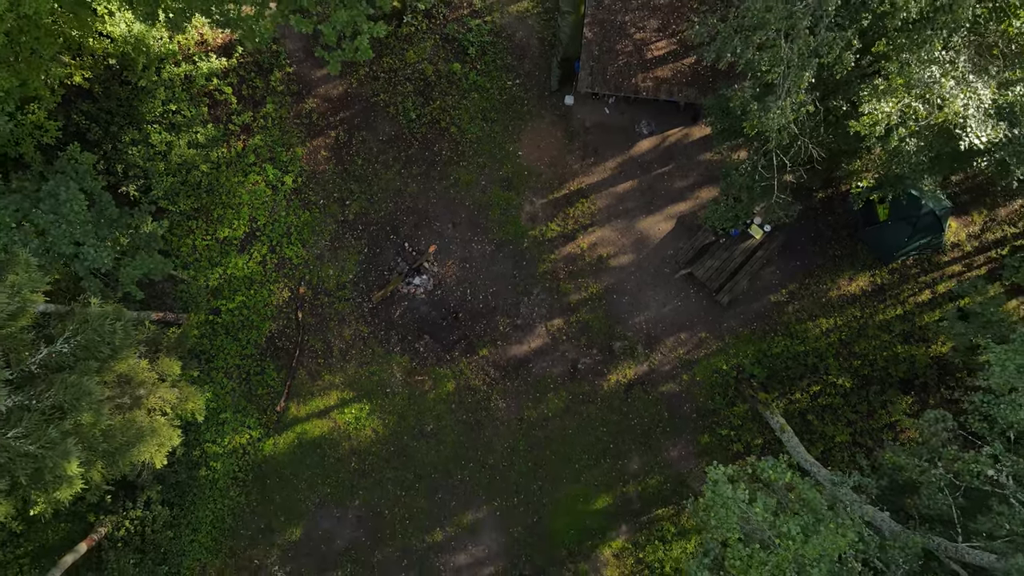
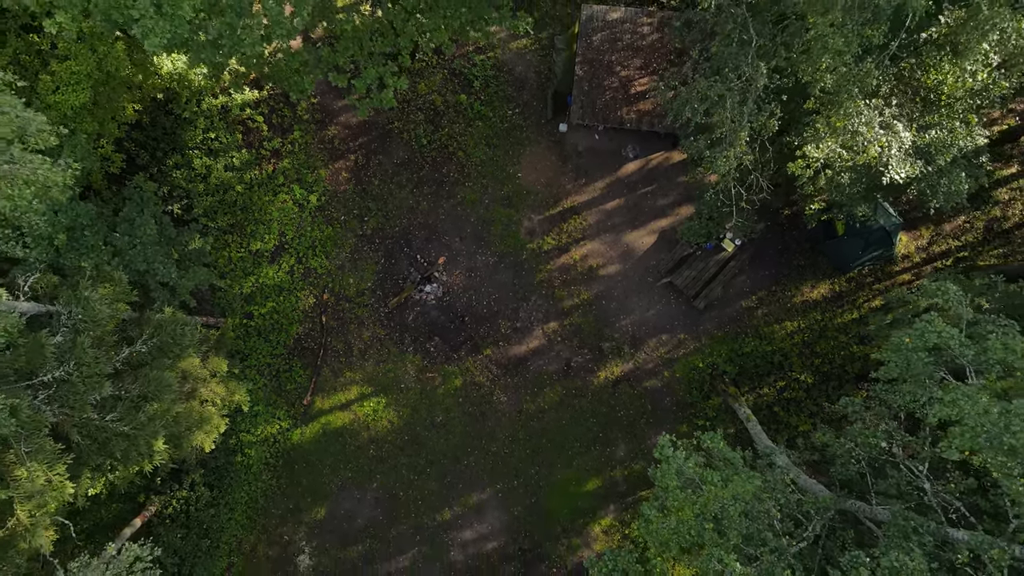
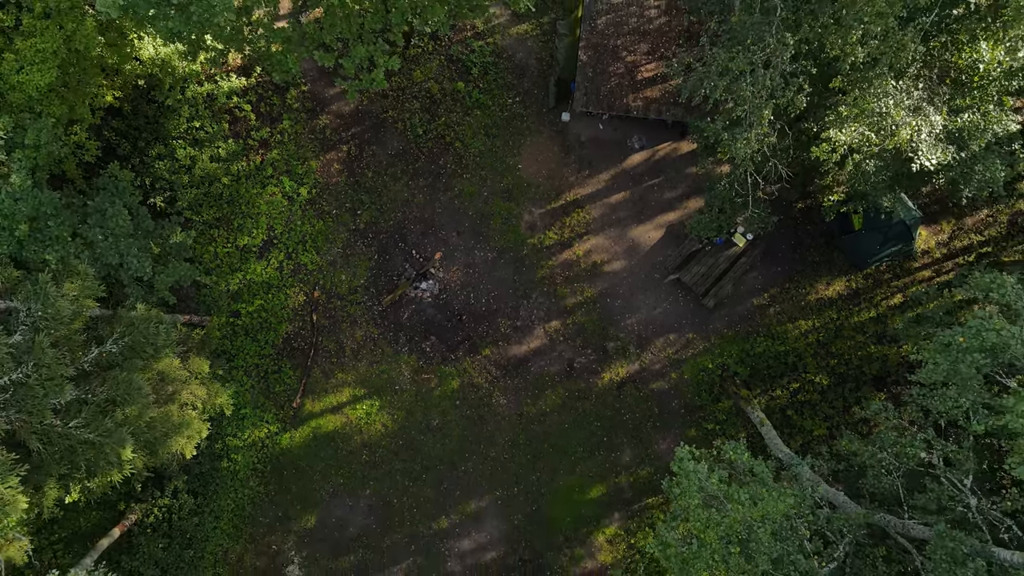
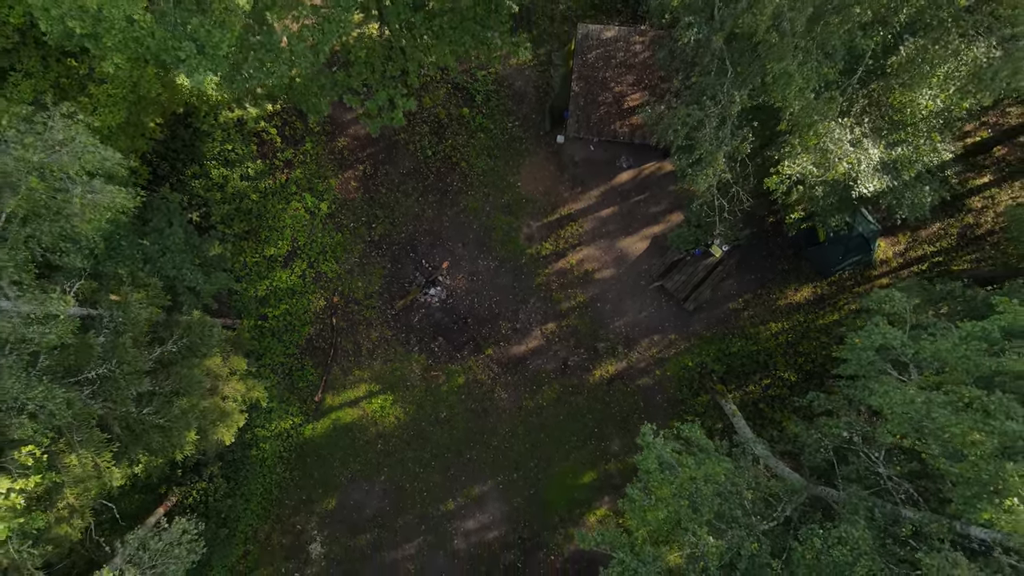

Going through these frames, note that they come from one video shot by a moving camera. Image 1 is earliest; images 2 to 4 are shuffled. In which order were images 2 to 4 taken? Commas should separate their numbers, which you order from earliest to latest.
3, 2, 4
